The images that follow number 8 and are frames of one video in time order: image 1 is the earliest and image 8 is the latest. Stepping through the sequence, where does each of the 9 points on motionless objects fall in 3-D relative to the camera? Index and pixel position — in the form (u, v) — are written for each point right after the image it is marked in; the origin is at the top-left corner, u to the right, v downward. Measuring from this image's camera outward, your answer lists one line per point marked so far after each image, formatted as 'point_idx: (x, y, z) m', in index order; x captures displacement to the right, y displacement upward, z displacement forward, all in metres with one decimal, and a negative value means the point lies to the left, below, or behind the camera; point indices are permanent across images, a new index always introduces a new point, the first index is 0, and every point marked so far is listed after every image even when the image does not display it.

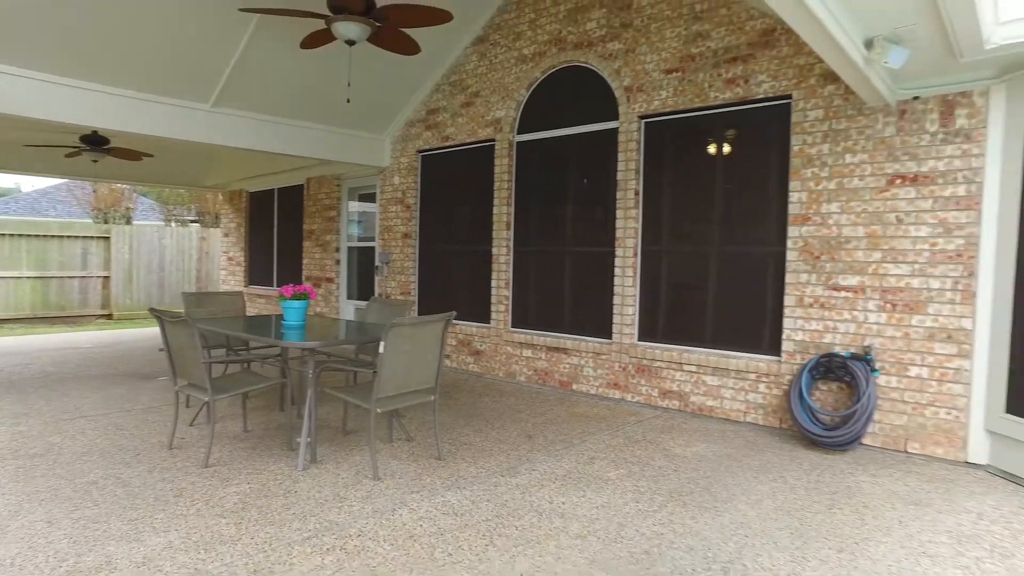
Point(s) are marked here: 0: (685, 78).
0: (+1.3, +1.6, +5.5) m
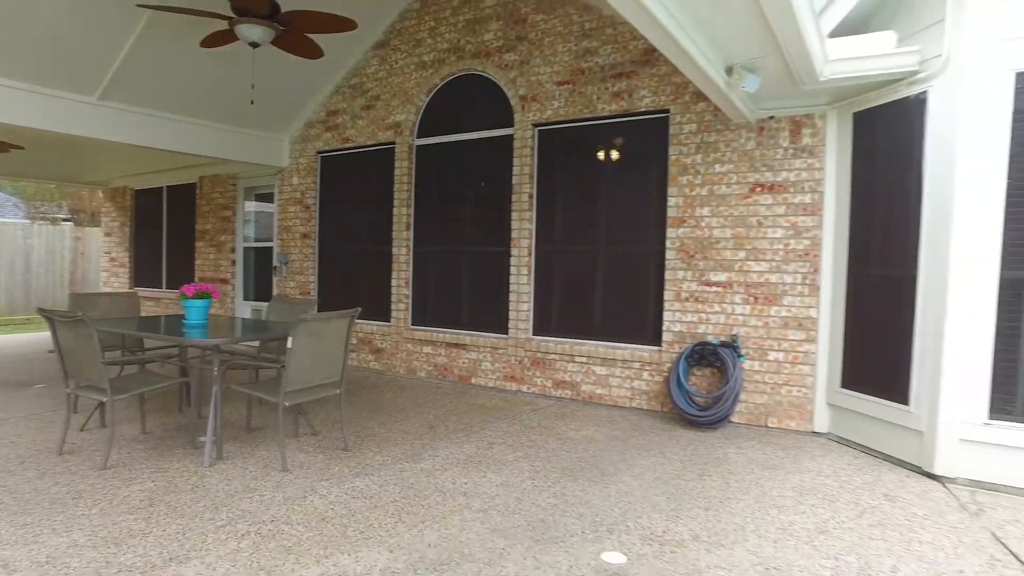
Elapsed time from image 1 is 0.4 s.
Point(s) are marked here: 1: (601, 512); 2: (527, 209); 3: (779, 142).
0: (+0.5, +1.7, +6.0) m
1: (+0.4, -1.1, +3.4) m
2: (+0.1, +0.7, +6.3) m
3: (+1.8, +1.0, +4.9) m
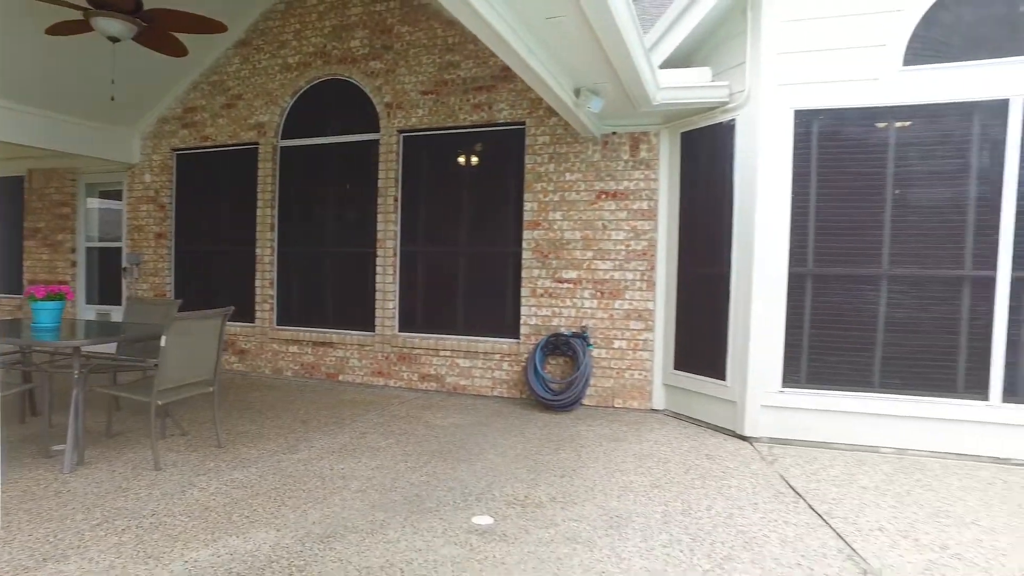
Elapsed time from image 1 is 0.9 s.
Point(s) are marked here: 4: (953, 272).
0: (-0.7, +1.7, +6.4) m
1: (-0.2, -1.1, +3.8) m
2: (-1.1, +0.7, +6.6) m
3: (+0.8, +1.0, +5.6) m
4: (+2.6, +0.1, +4.2) m
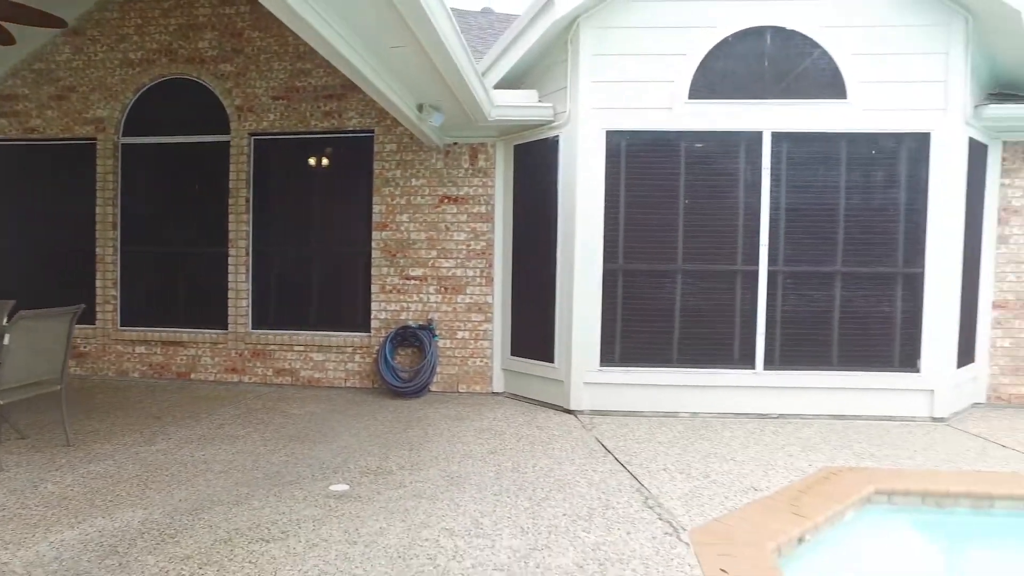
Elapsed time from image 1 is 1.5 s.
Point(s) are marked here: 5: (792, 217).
0: (-2.1, +1.7, +6.6) m
1: (-1.1, -1.0, +4.3) m
2: (-2.6, +0.7, +6.7) m
3: (-0.4, +1.1, +6.2) m
4: (+1.6, +0.2, +5.2) m
5: (+2.1, +0.6, +5.2) m
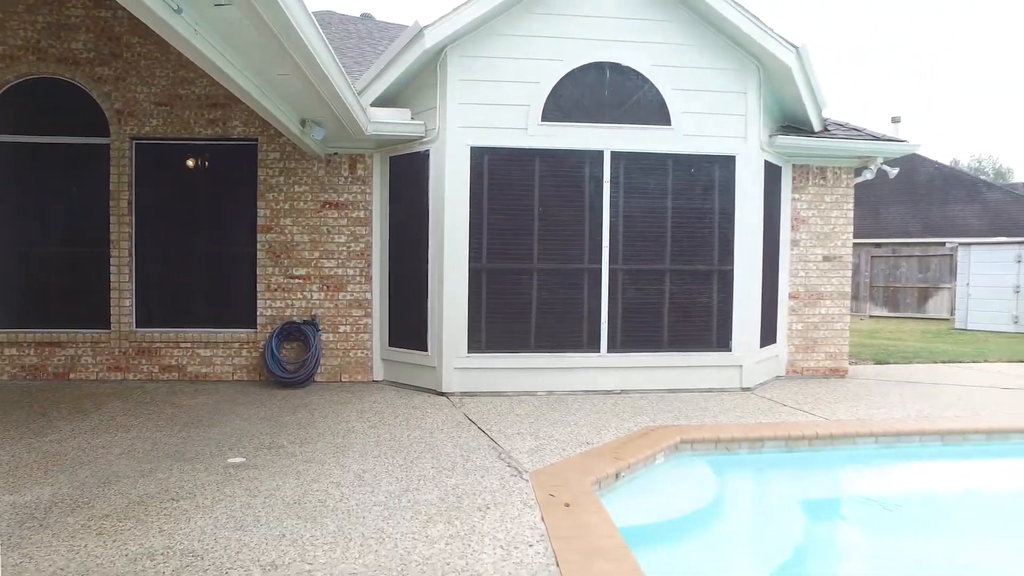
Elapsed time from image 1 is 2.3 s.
0: (-3.3, +1.7, +6.9) m
1: (-1.9, -1.0, +4.7) m
2: (-3.8, +0.7, +7.0) m
3: (-1.6, +1.1, +6.8) m
4: (+0.6, +0.2, +6.1) m
5: (+1.0, +0.6, +6.2) m
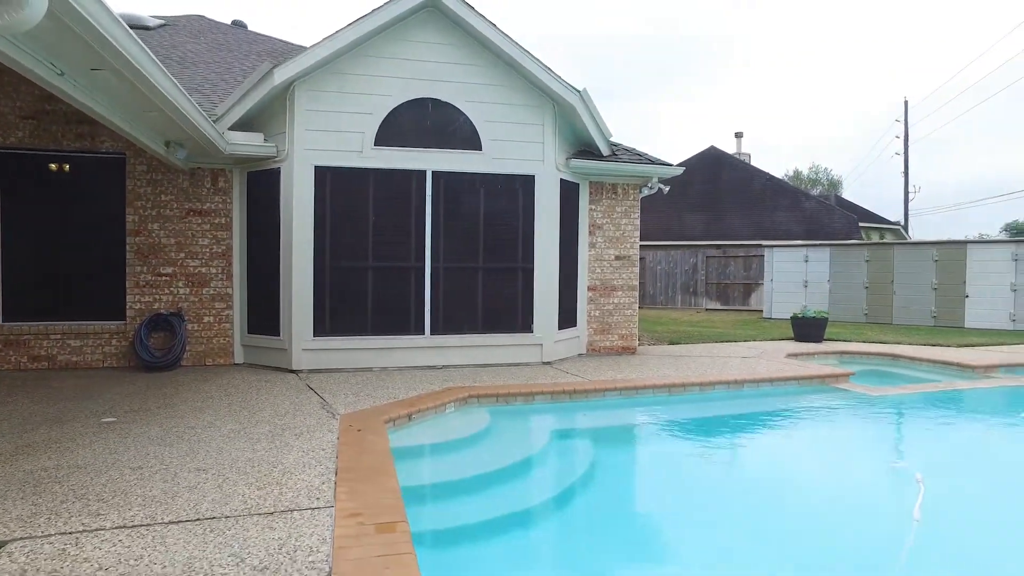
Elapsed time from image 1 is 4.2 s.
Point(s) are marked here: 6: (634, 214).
0: (-5.1, +1.7, +7.7) m
1: (-3.4, -1.0, +5.8) m
2: (-5.6, +0.8, +7.7) m
3: (-3.4, +1.1, +7.8) m
4: (-1.1, +0.3, +7.5) m
5: (-0.7, +0.7, +7.7) m
6: (+1.5, +0.9, +9.0) m
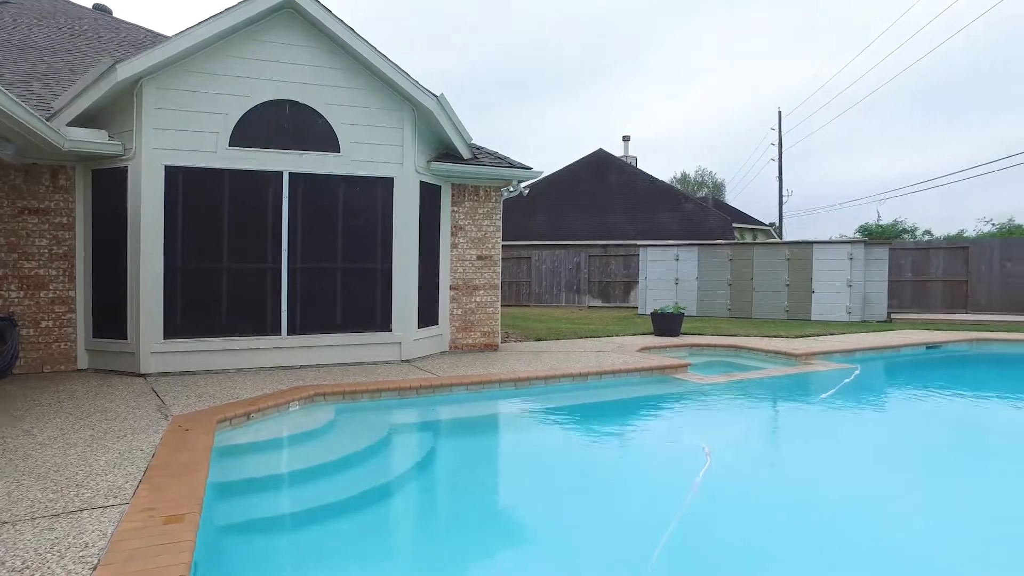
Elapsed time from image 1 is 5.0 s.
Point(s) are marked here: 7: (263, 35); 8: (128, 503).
0: (-6.6, +1.7, +7.2) m
1: (-4.6, -1.0, +5.5) m
2: (-7.1, +0.7, +7.1) m
3: (-4.9, +1.1, +7.5) m
4: (-2.7, +0.2, +7.5) m
5: (-2.2, +0.7, +7.7) m
6: (-0.2, +0.9, +9.3) m
7: (-2.6, +2.7, +7.5) m
8: (-1.7, -1.0, +3.2) m
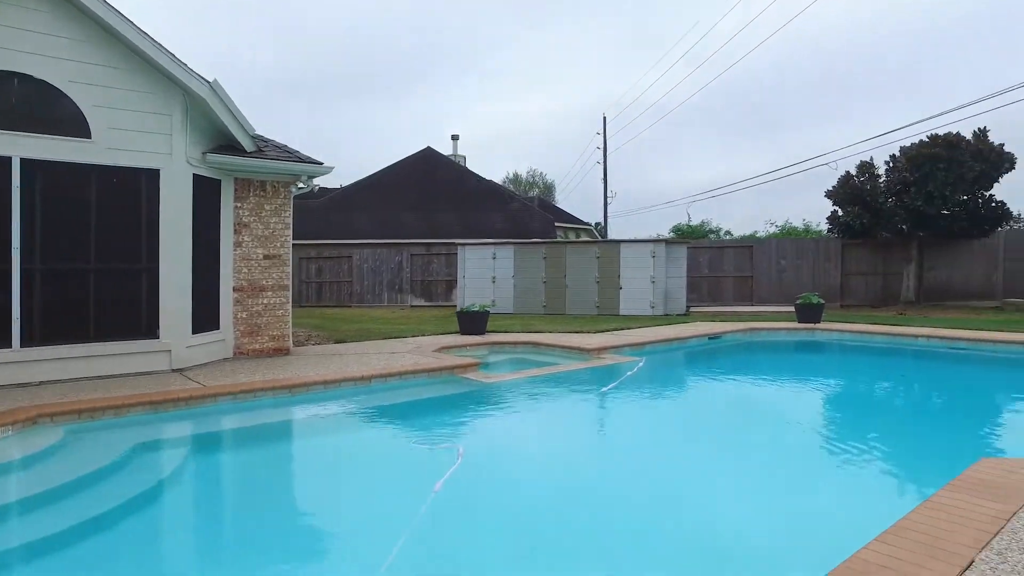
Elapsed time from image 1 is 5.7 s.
0: (-8.6, +1.6, +5.3) m
1: (-6.3, -1.1, +4.1) m
2: (-9.0, +0.6, +5.2) m
3: (-7.0, +1.0, +6.0) m
4: (-4.8, +0.2, +6.5) m
5: (-4.4, +0.6, +6.8) m
6: (-2.8, +0.9, +8.8) m
7: (-4.8, +2.6, +6.5) m
8: (-3.0, -1.0, +2.6) m
